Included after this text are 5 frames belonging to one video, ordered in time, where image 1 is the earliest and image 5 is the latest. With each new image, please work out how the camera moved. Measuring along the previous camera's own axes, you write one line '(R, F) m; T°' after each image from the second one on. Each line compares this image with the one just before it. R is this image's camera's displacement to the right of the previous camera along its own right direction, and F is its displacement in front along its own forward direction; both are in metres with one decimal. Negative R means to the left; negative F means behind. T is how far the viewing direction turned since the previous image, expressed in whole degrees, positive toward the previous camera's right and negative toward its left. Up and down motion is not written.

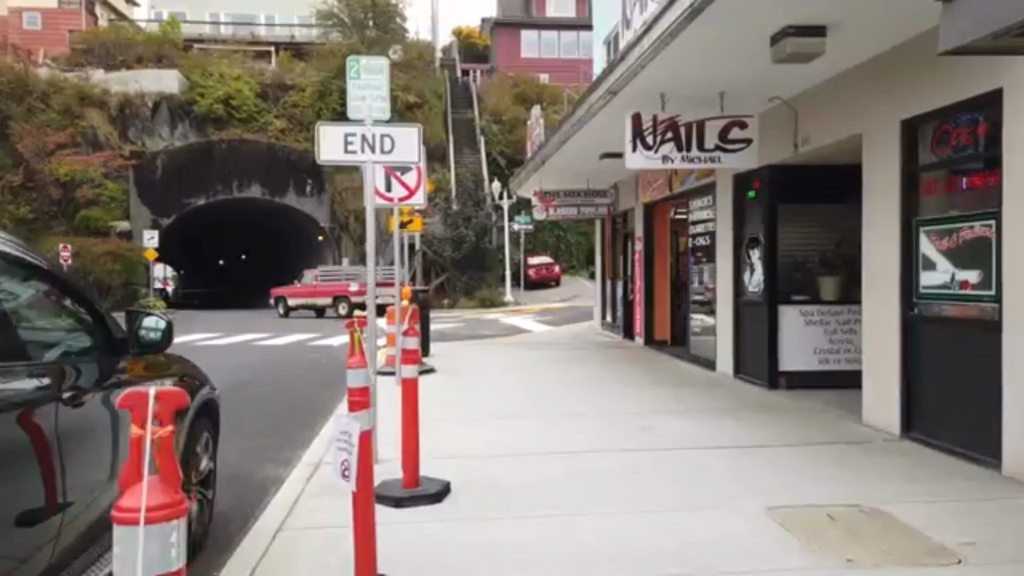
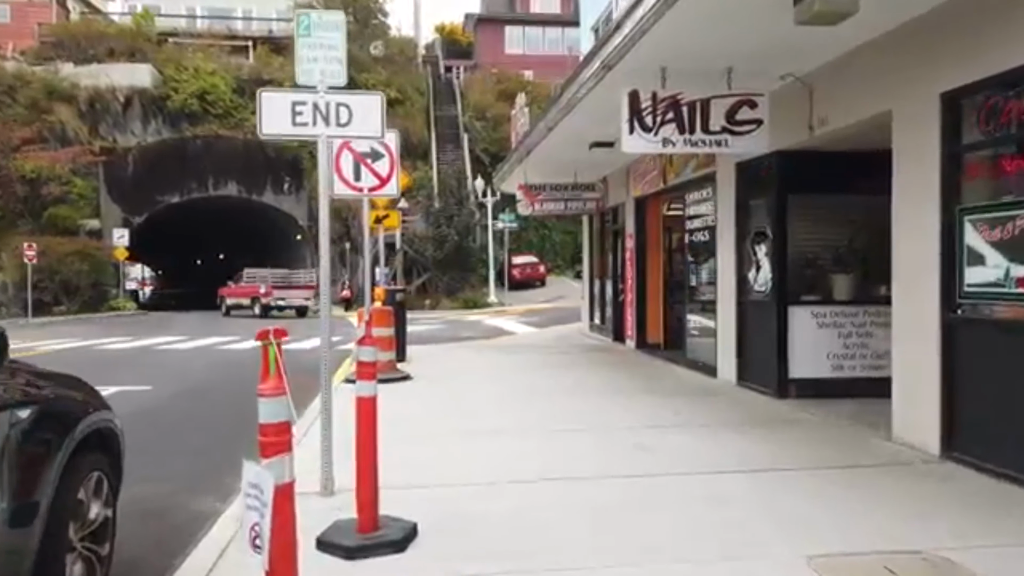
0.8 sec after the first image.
(0.0, +1.1) m; +1°
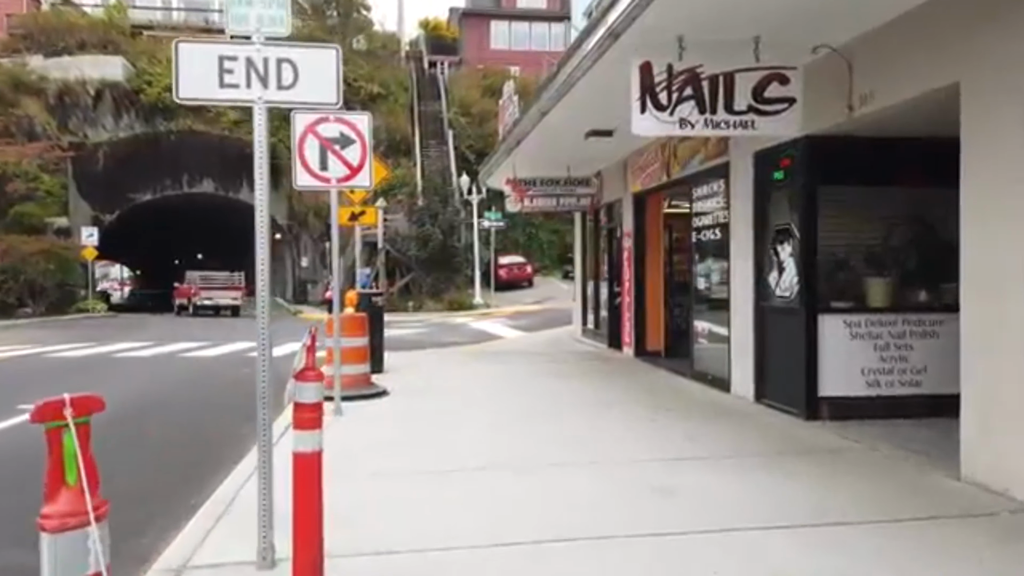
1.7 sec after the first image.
(-0.1, +1.3) m; +1°
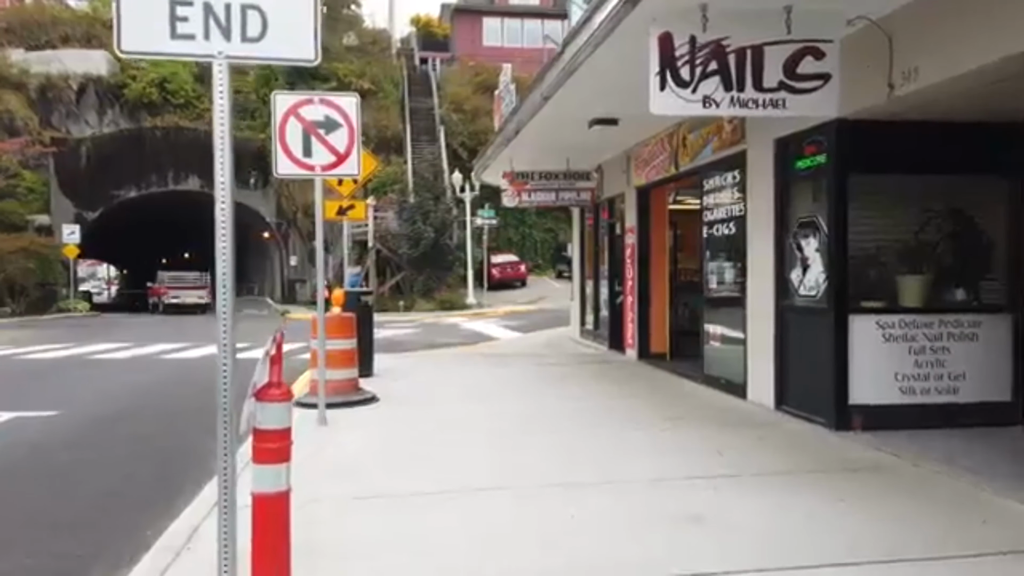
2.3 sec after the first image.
(-0.1, +0.8) m; +1°
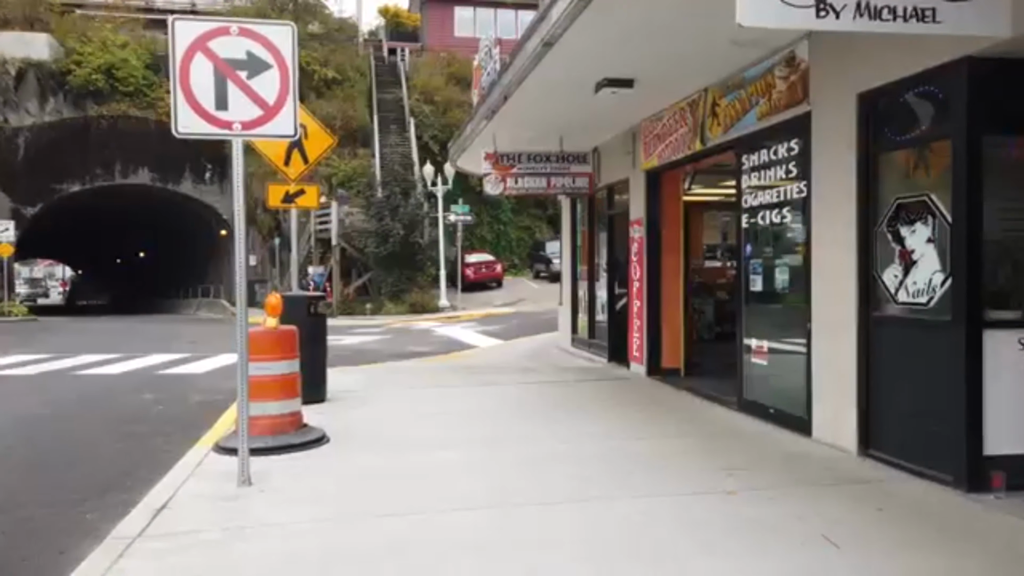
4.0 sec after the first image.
(-0.2, +2.4) m; +2°
